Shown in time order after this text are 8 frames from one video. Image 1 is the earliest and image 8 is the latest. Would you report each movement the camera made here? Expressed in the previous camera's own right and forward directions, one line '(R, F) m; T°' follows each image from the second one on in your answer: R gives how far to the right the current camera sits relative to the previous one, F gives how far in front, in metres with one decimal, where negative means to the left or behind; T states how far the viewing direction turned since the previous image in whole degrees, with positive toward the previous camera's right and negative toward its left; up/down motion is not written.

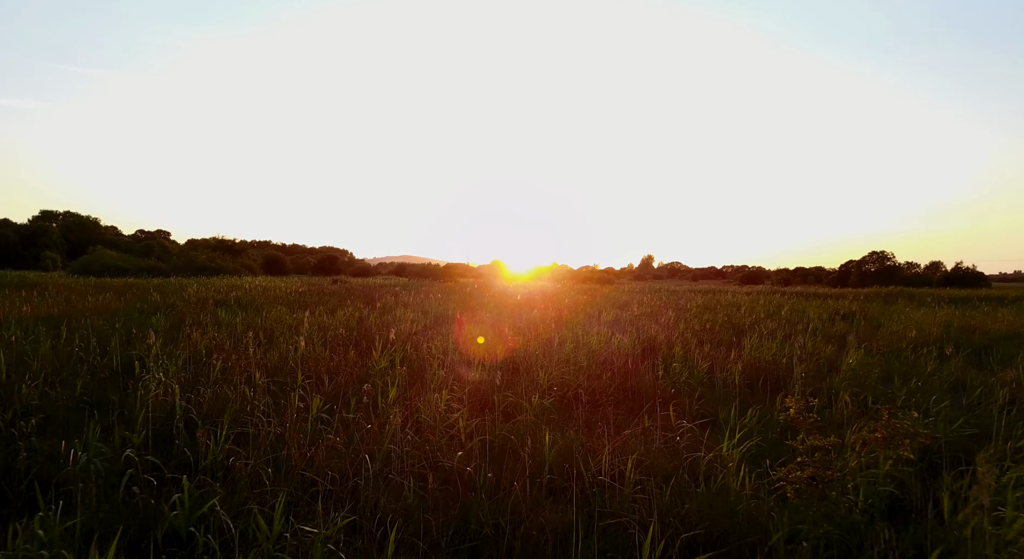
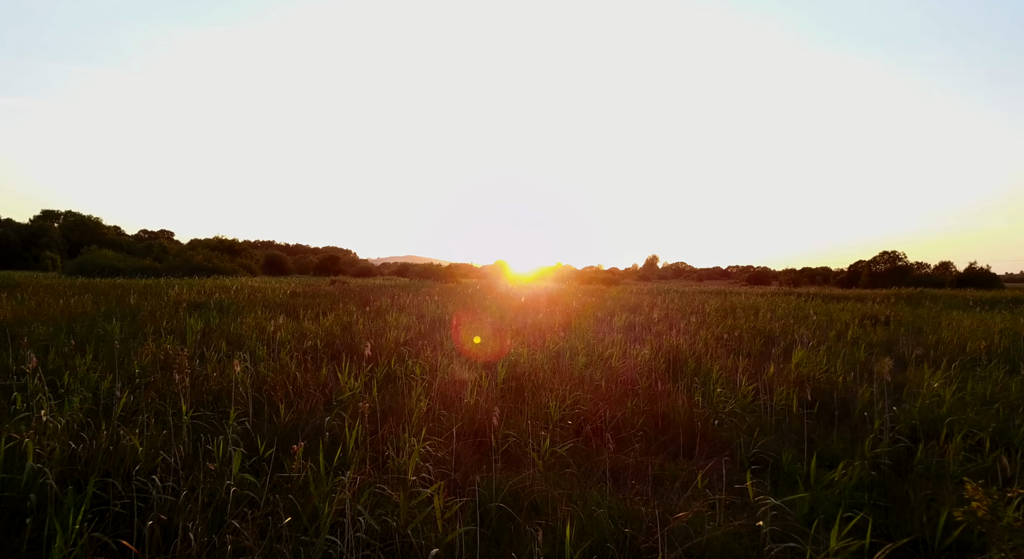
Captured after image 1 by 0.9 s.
(0.0, +0.8) m; 0°
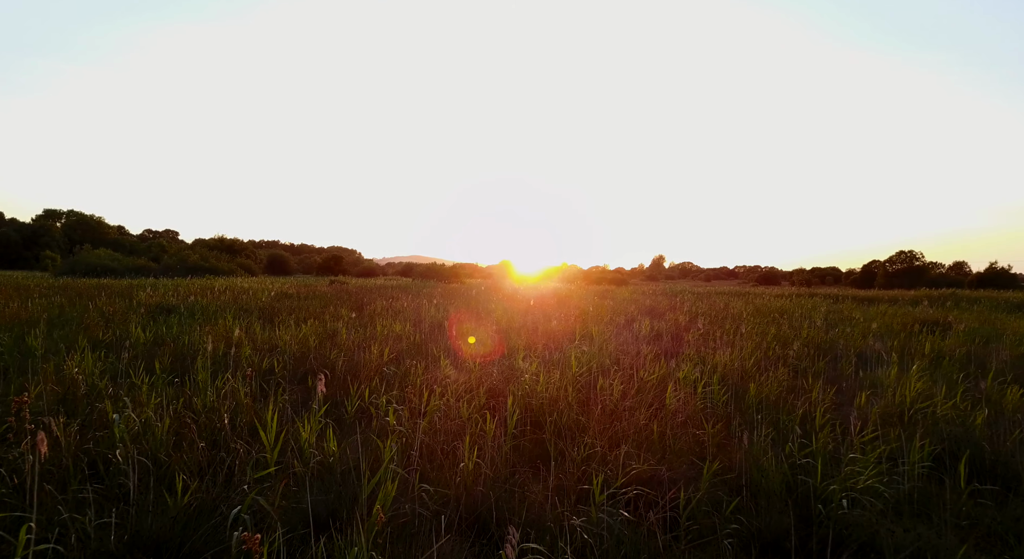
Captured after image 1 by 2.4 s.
(-0.1, +1.2) m; -1°
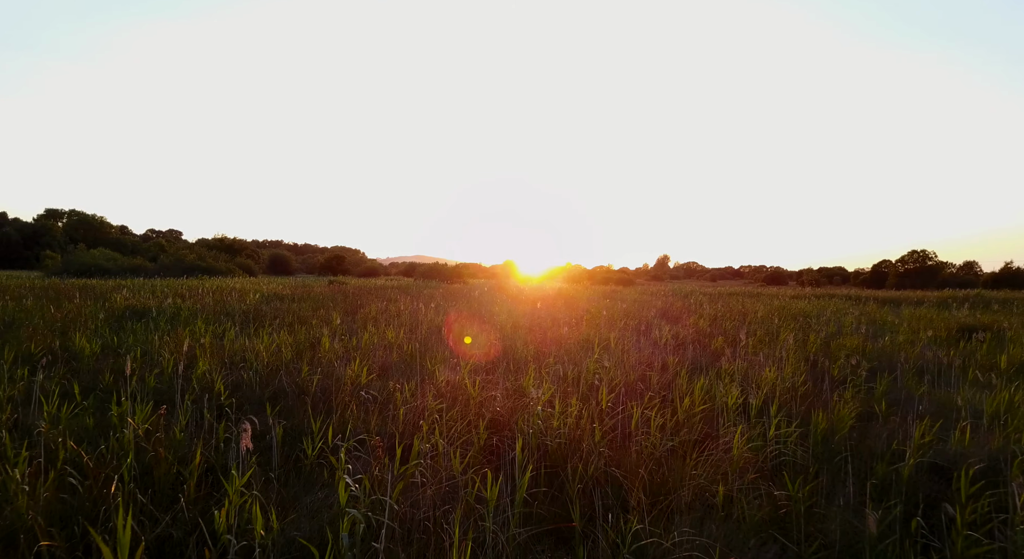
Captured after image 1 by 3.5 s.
(0.0, +0.8) m; 0°
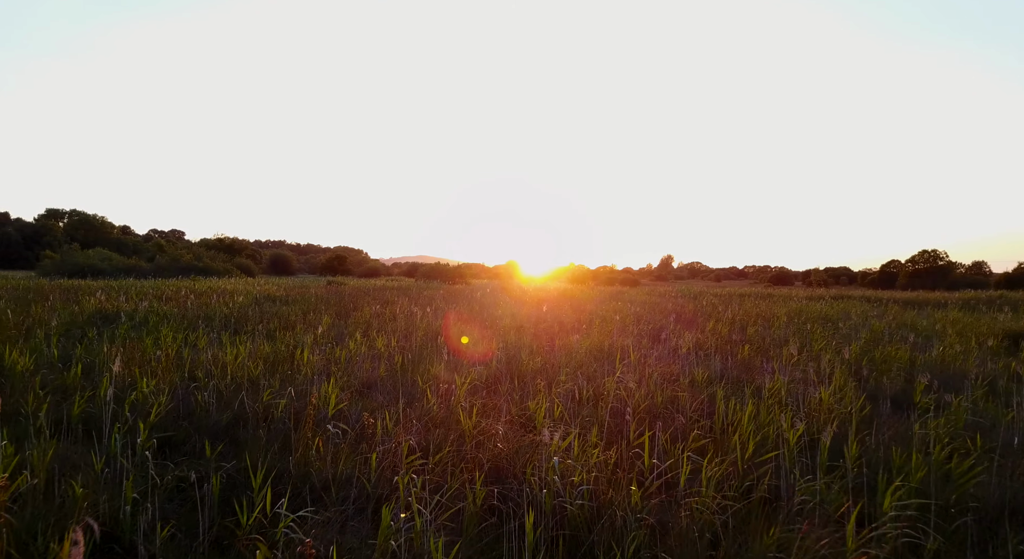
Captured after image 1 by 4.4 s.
(0.0, +0.7) m; 0°
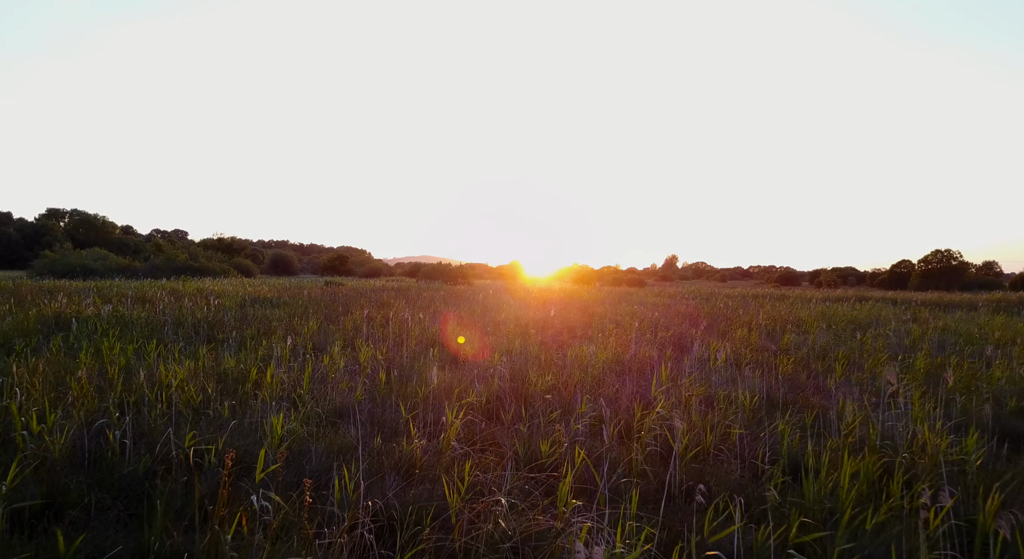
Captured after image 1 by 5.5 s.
(0.0, +0.9) m; 0°
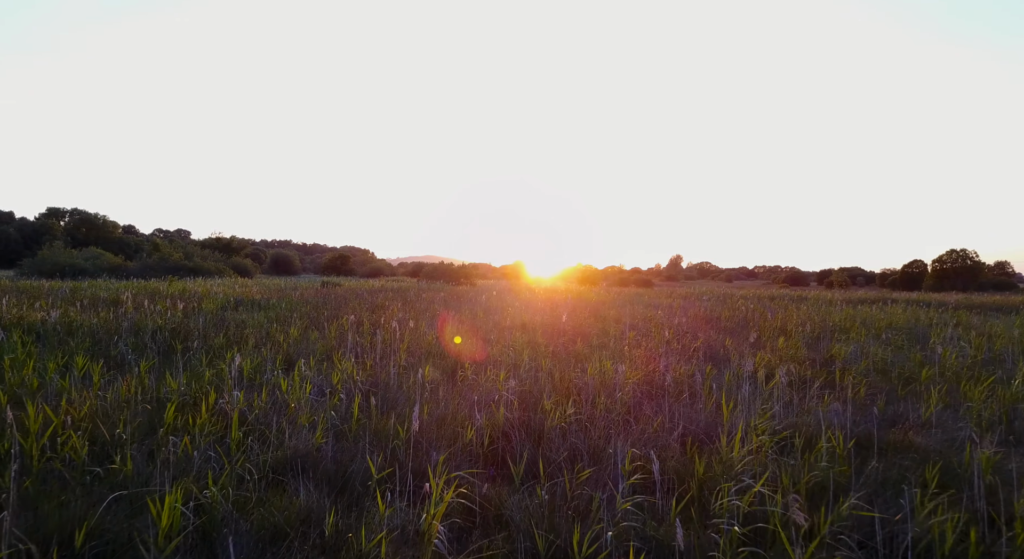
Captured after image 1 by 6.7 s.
(0.0, +1.0) m; 0°
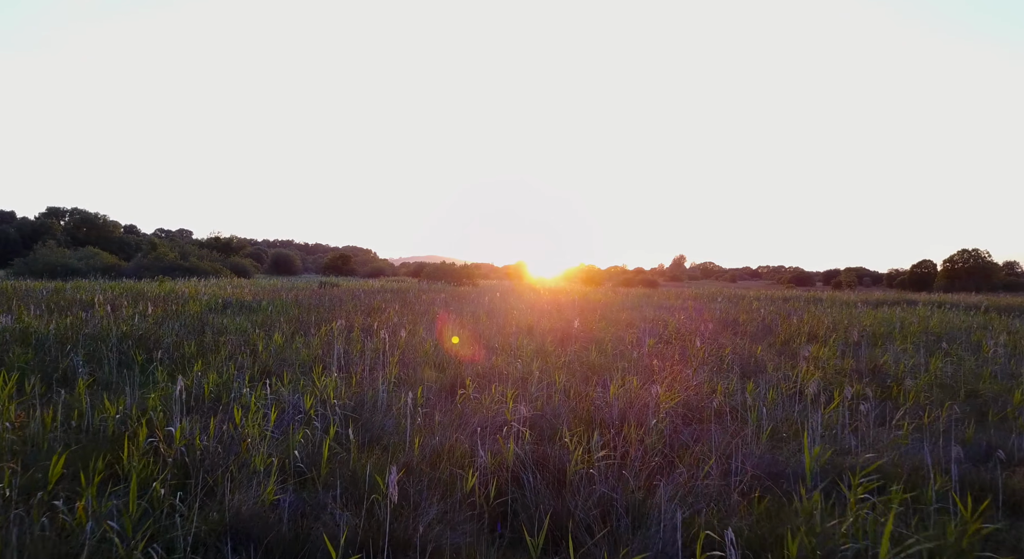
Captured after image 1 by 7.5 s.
(-0.1, +0.7) m; 0°
